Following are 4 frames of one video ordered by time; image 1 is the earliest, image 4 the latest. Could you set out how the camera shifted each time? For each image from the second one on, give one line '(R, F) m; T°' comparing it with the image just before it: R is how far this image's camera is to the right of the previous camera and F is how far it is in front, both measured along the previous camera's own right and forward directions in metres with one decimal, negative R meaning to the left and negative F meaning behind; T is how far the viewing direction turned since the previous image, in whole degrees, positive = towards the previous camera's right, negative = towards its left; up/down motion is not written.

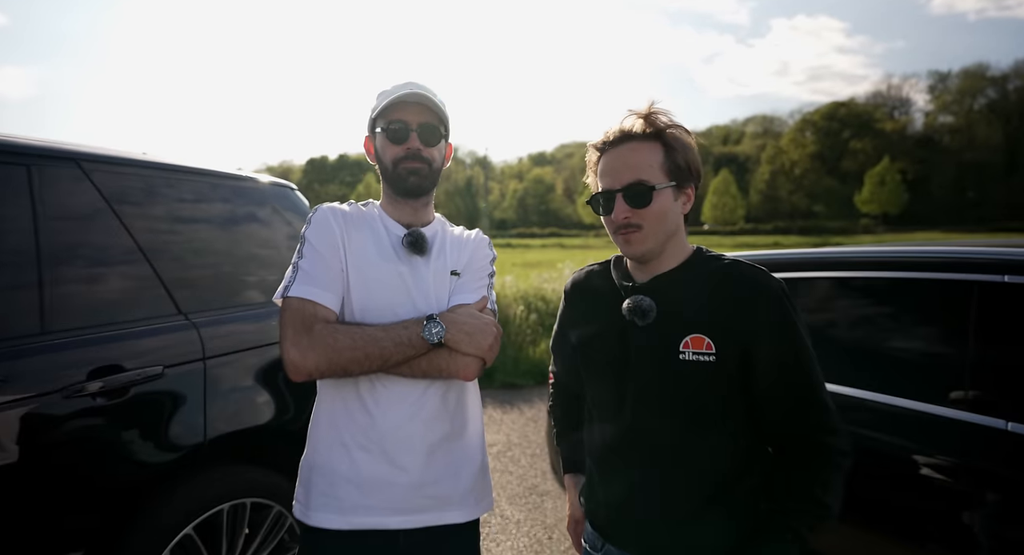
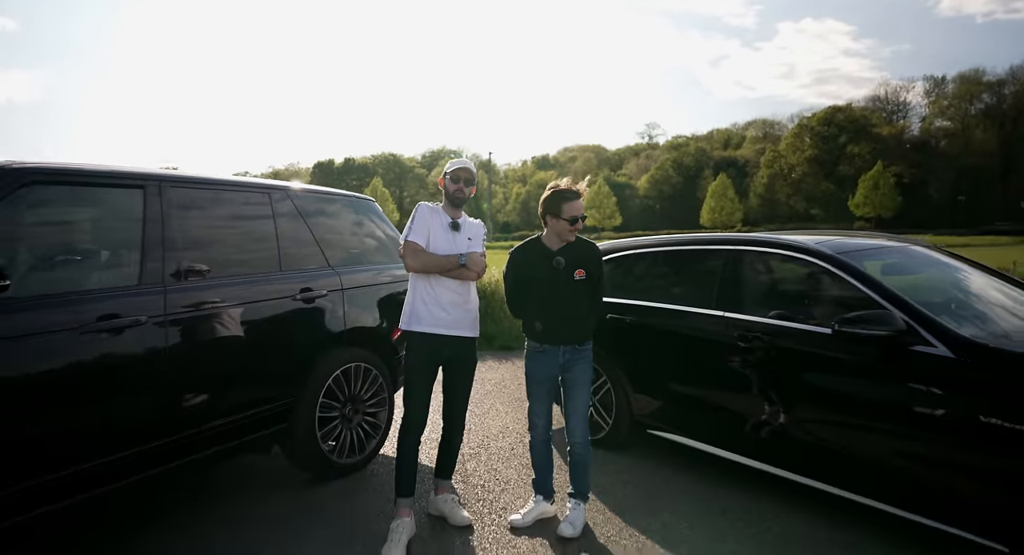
(+0.1, -1.8) m; 0°
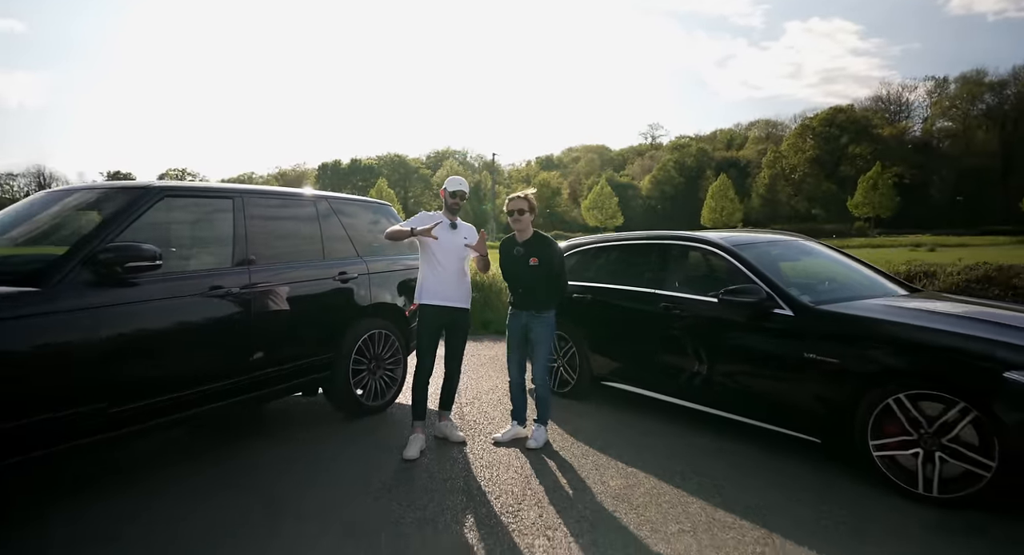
(+0.2, -1.1) m; -1°
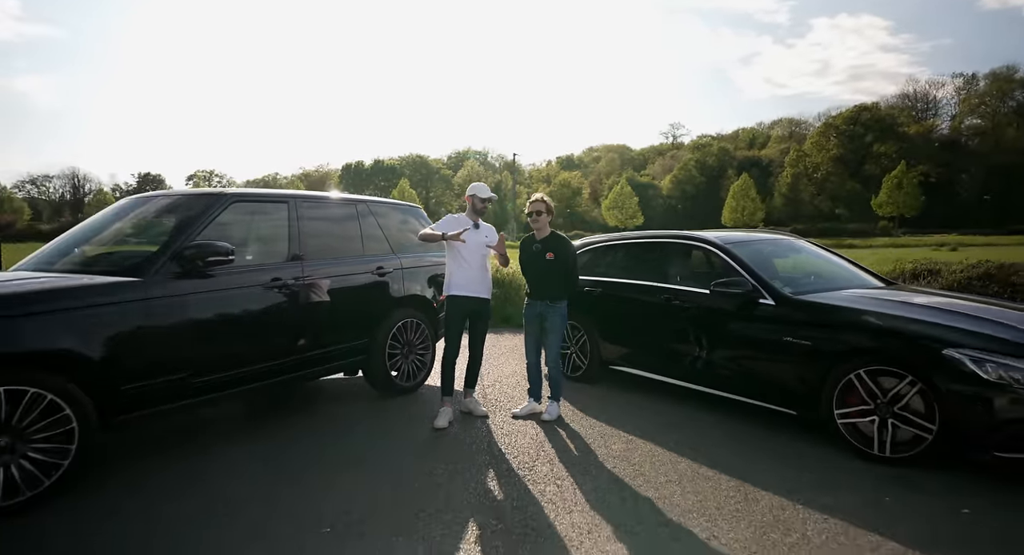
(0.0, -0.6) m; -2°
